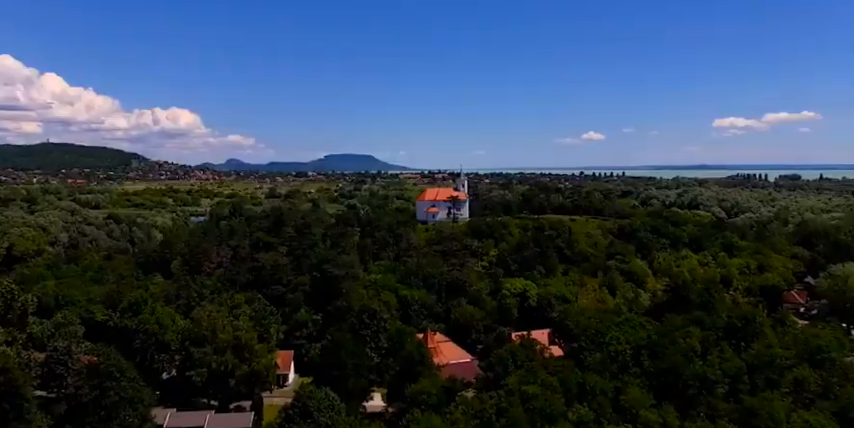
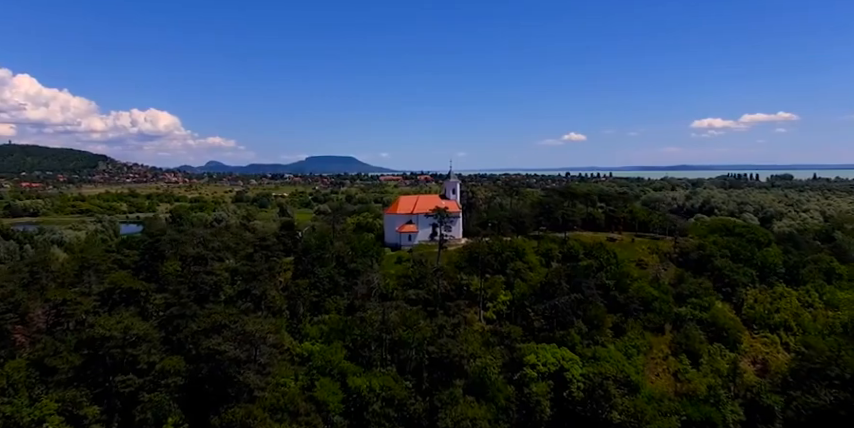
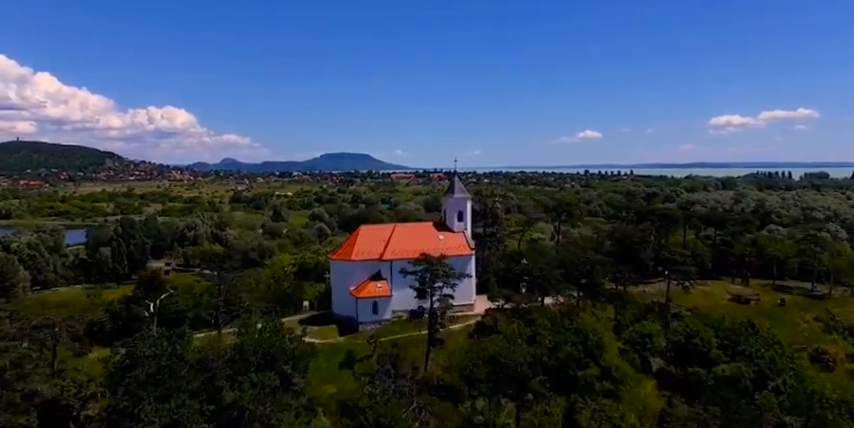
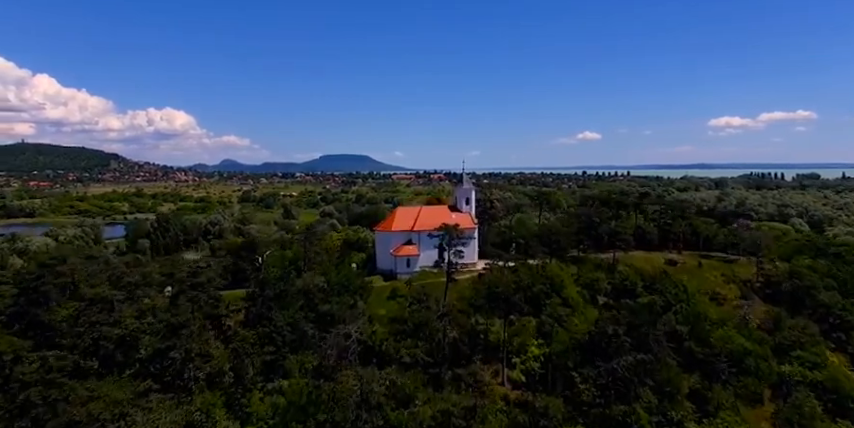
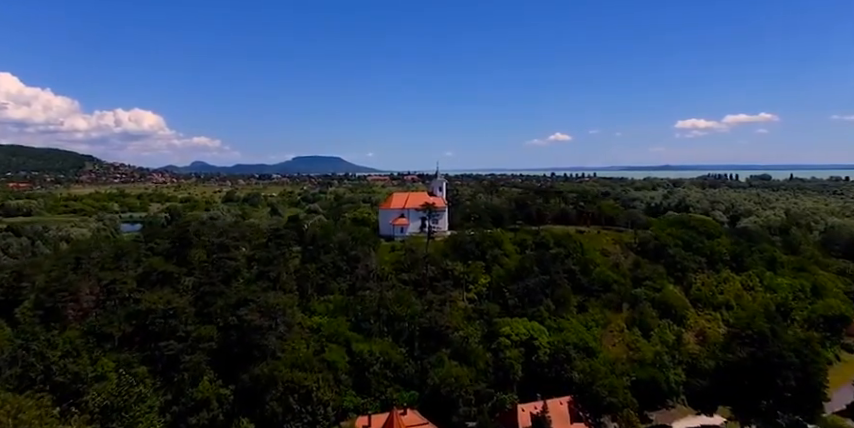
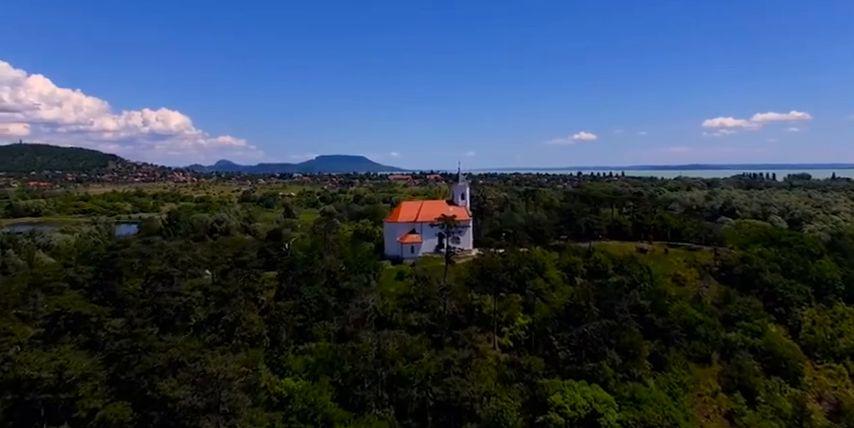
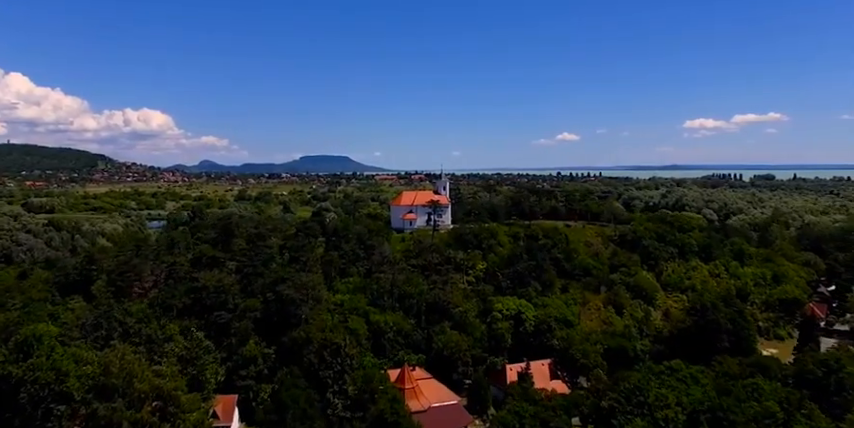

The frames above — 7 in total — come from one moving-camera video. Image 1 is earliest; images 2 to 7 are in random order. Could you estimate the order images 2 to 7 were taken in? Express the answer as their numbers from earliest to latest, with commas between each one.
7, 5, 2, 6, 4, 3
